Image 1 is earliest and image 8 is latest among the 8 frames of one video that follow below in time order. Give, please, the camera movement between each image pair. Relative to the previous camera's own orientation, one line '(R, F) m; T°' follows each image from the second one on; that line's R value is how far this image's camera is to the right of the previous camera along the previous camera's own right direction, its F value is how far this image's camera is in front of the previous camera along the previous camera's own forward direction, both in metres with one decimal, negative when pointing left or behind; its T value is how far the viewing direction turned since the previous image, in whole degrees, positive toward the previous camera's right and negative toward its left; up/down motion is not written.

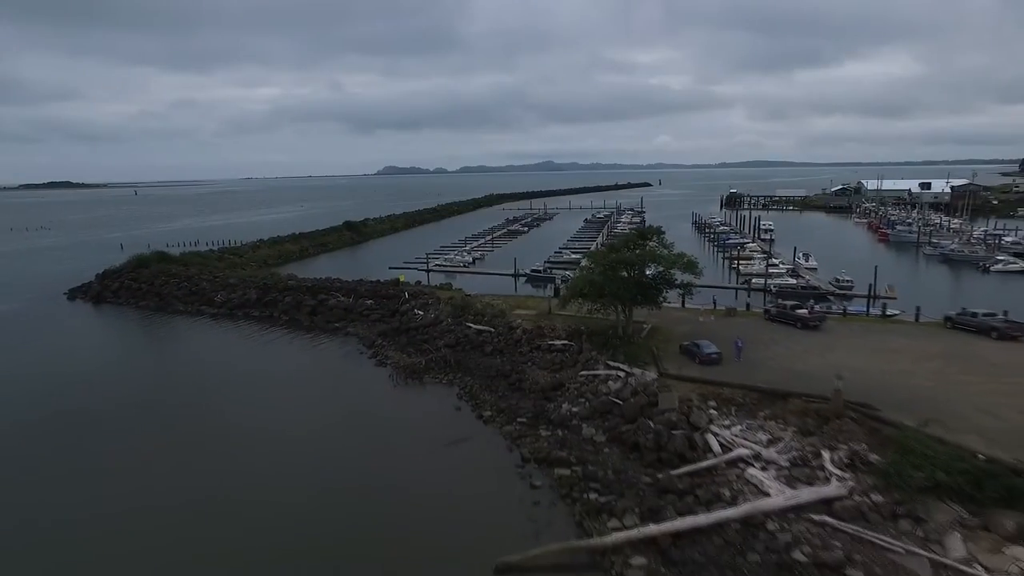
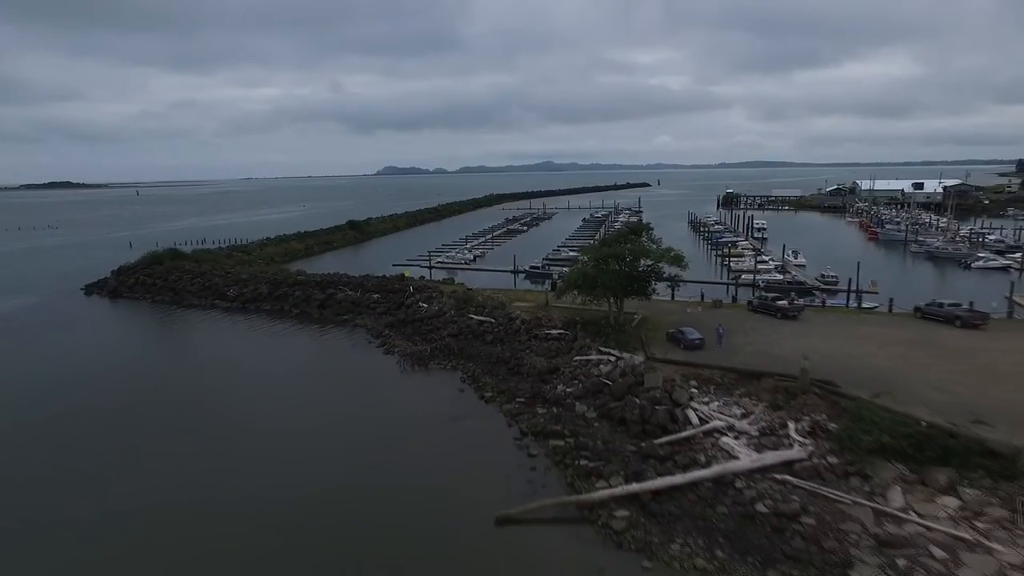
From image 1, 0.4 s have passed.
(0.0, -1.2) m; 0°
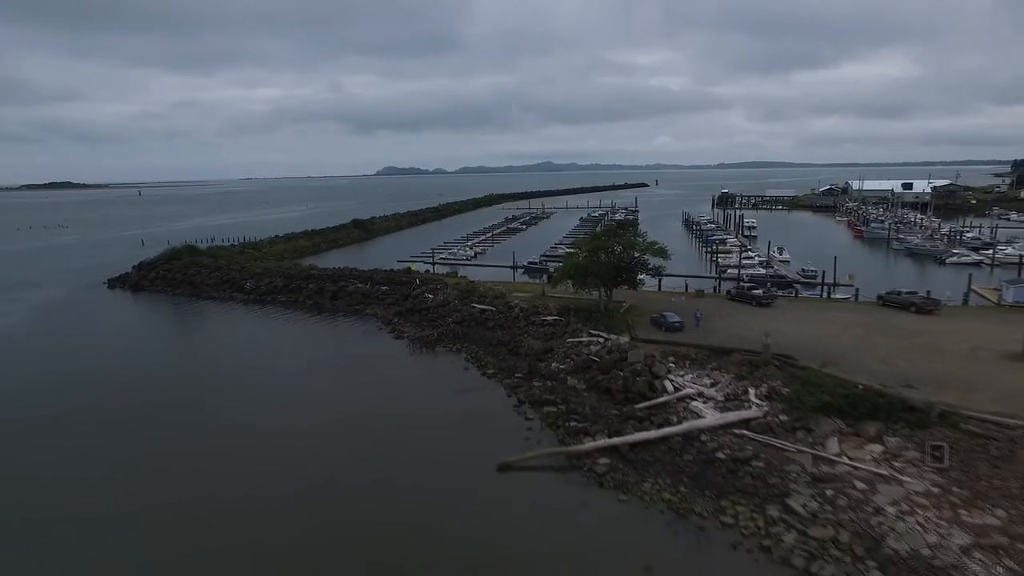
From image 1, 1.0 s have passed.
(0.0, -1.8) m; 0°
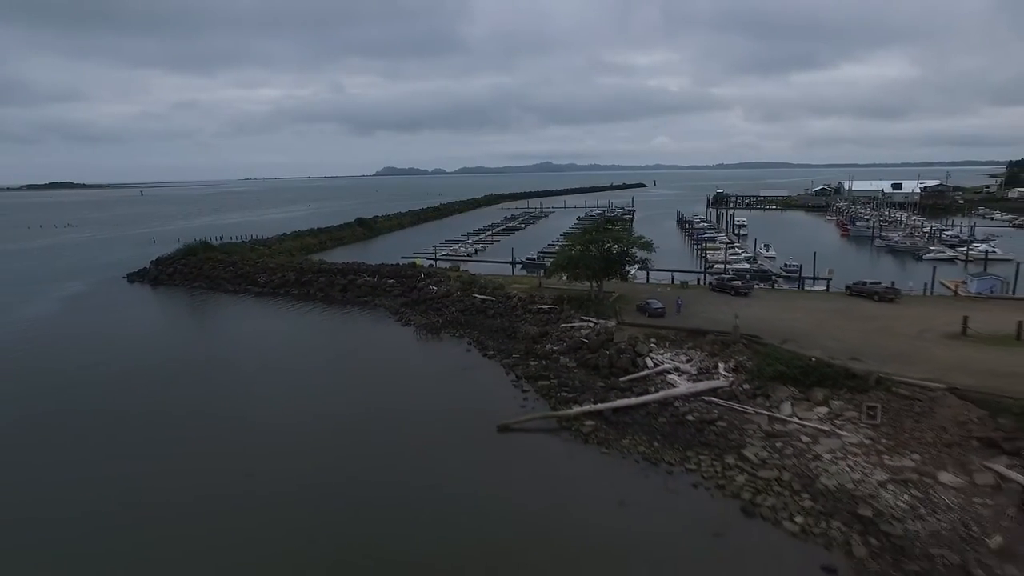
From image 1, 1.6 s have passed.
(0.0, -1.8) m; 0°
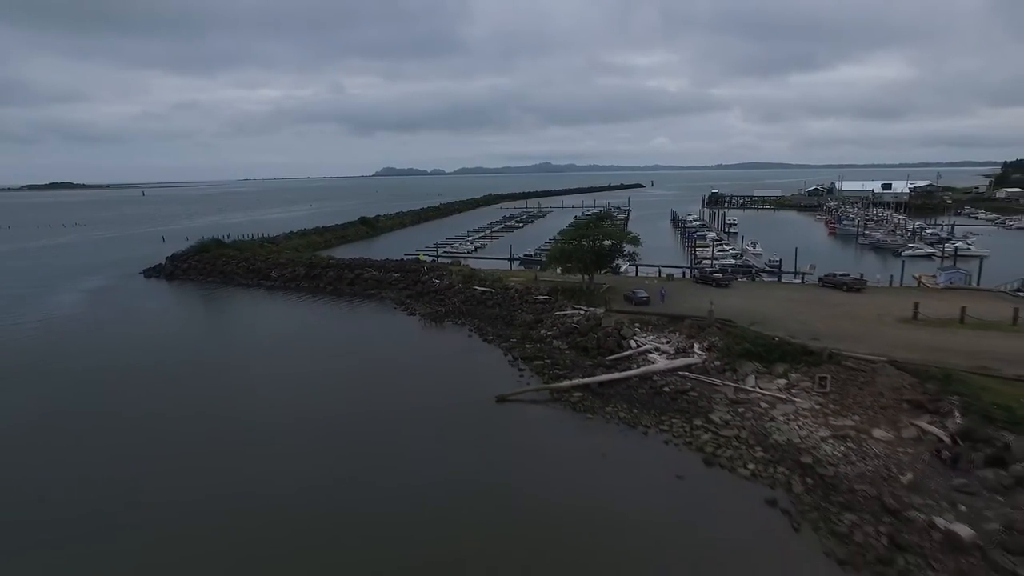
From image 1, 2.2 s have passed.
(+0.1, -1.7) m; 0°
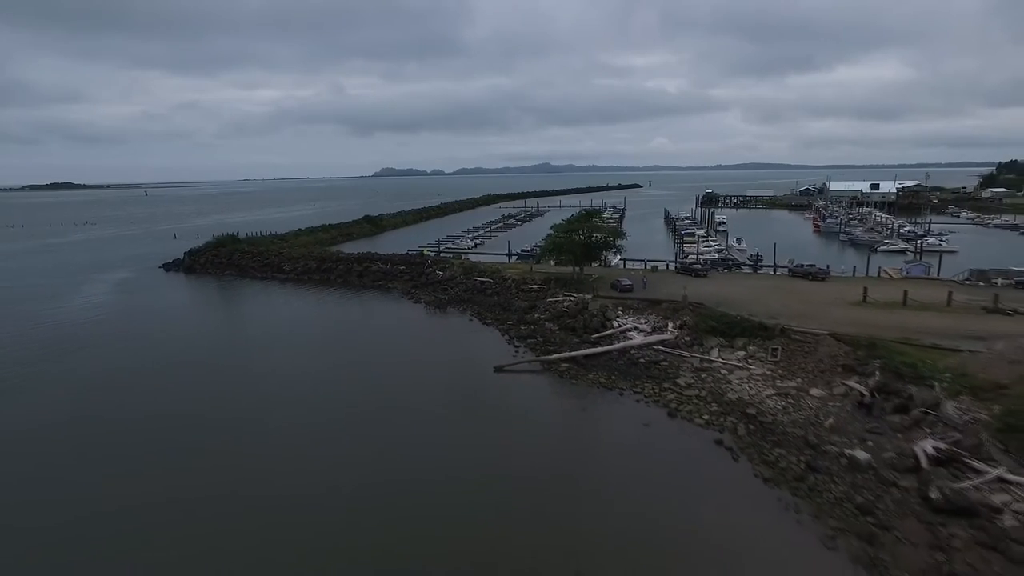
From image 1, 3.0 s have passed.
(+0.1, -2.2) m; 0°
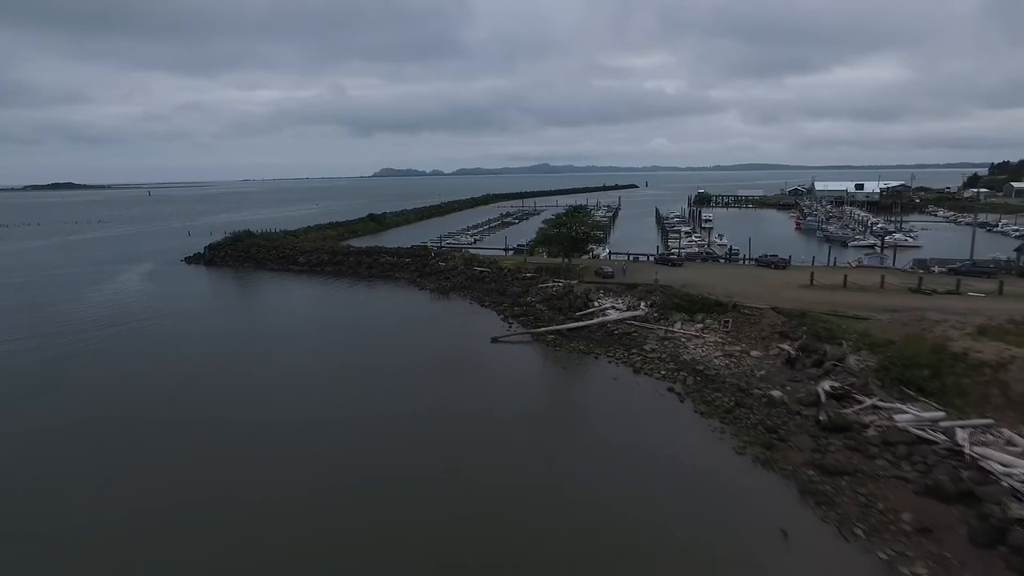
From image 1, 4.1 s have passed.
(+0.2, -3.0) m; 0°
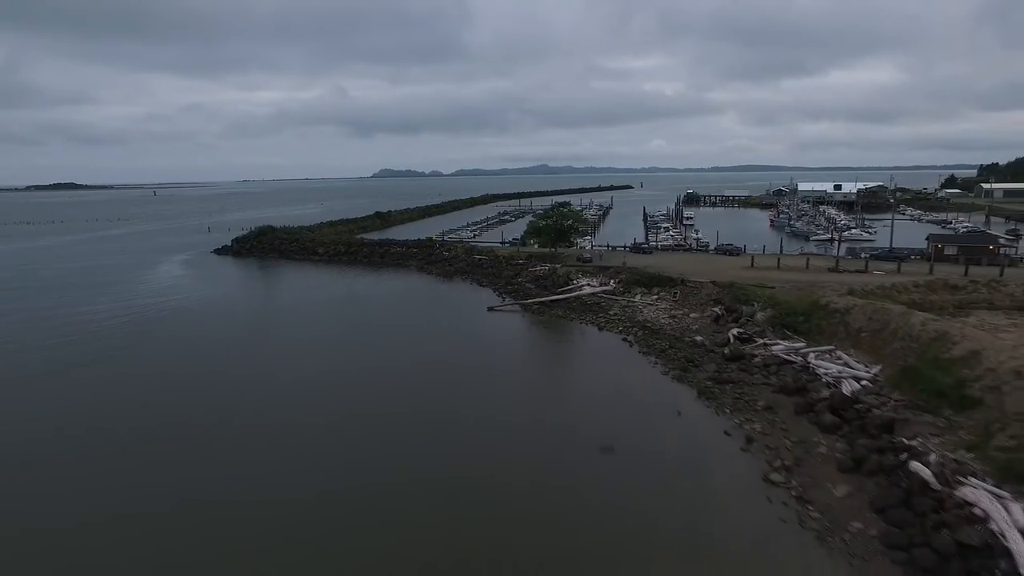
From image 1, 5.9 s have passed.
(+0.3, -4.7) m; 0°
